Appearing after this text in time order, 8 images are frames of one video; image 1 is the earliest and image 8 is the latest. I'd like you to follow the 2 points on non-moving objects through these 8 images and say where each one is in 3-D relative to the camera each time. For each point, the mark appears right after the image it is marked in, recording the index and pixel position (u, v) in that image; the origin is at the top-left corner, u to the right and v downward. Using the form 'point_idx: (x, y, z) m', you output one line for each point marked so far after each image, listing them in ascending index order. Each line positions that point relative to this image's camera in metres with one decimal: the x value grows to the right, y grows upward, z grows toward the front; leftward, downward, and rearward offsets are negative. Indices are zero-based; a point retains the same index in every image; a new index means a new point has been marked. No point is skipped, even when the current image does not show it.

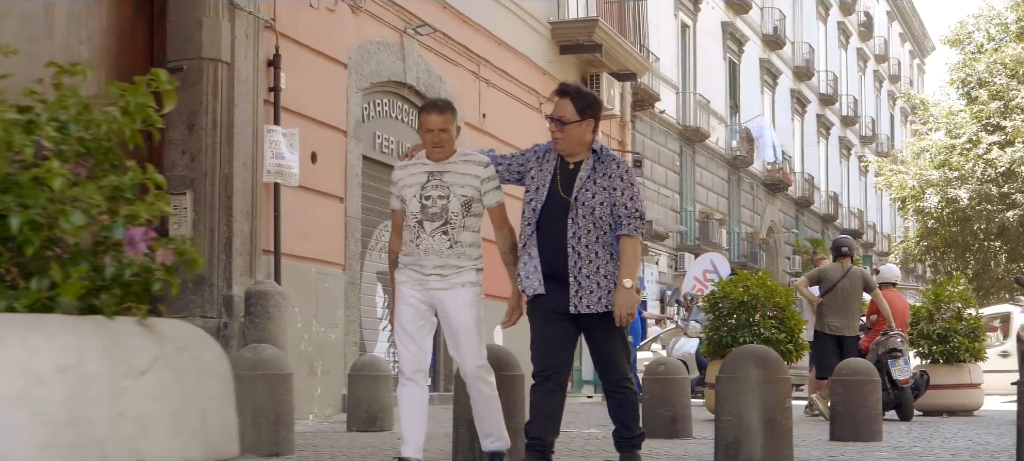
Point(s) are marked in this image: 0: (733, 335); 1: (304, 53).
0: (+2.1, -1.0, +12.4) m
1: (-1.9, +1.7, +12.2) m
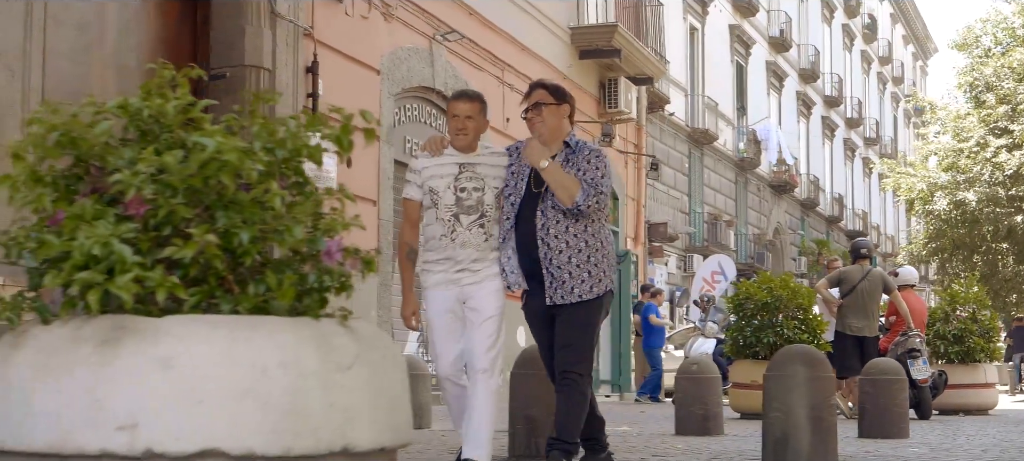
0: (+2.3, -1.0, +12.7) m
1: (-1.6, +1.6, +12.5) m
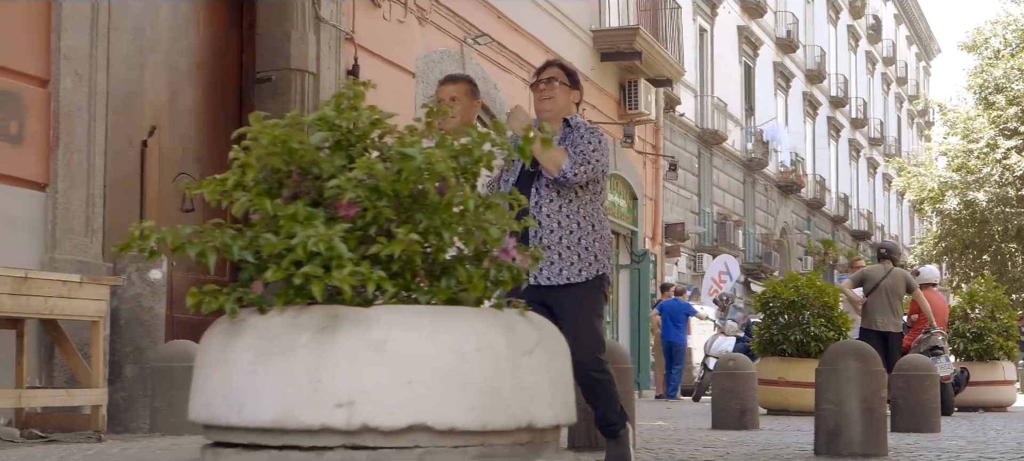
0: (+2.7, -1.0, +12.9) m
1: (-1.3, +1.6, +12.7) m
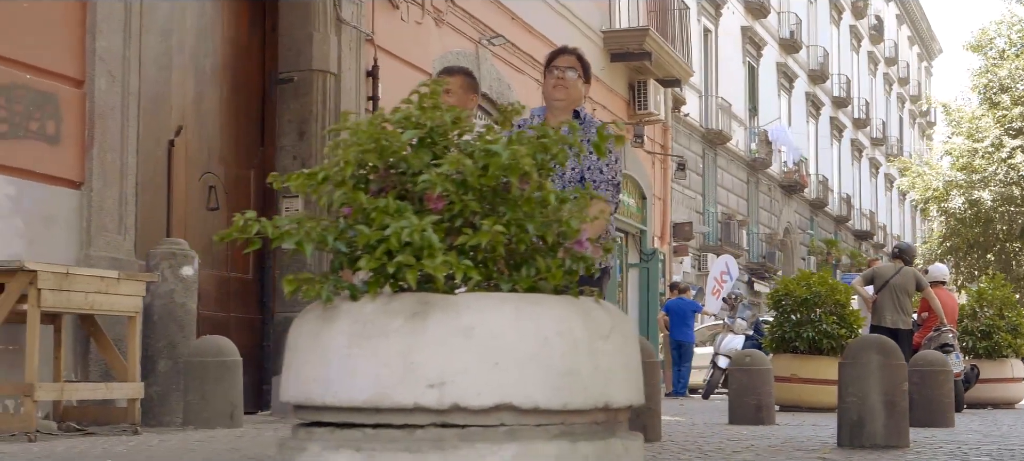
0: (+2.8, -1.0, +13.1) m
1: (-1.1, +1.6, +12.9) m
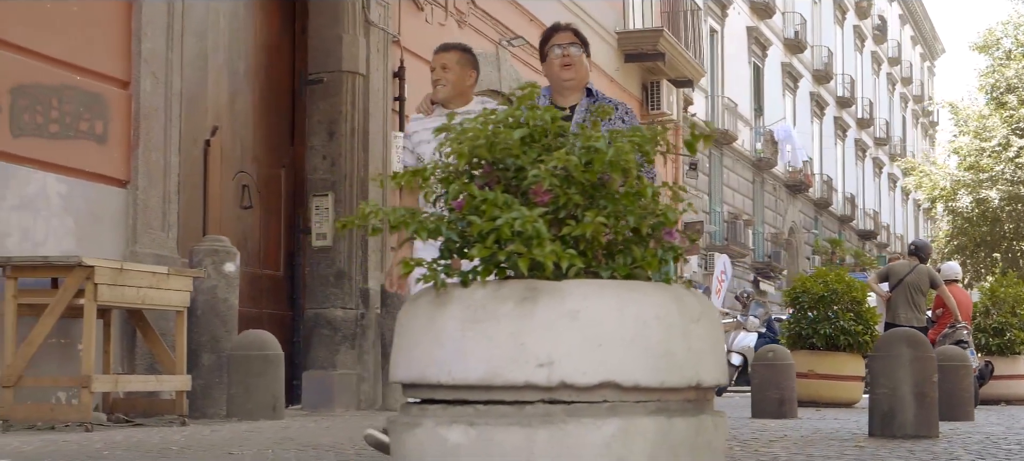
0: (+3.1, -1.0, +13.3) m
1: (-0.9, +1.7, +13.1) m
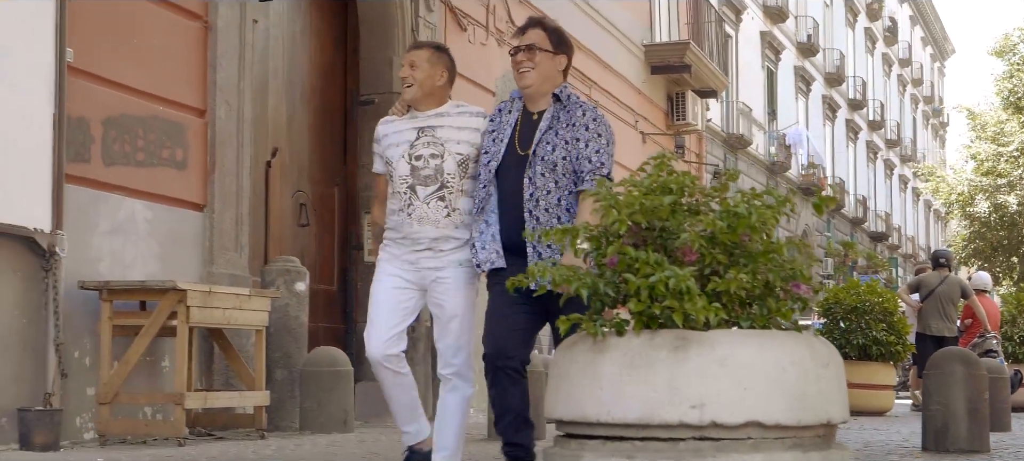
0: (+3.5, -1.1, +13.7) m
1: (-0.5, +1.5, +13.5) m
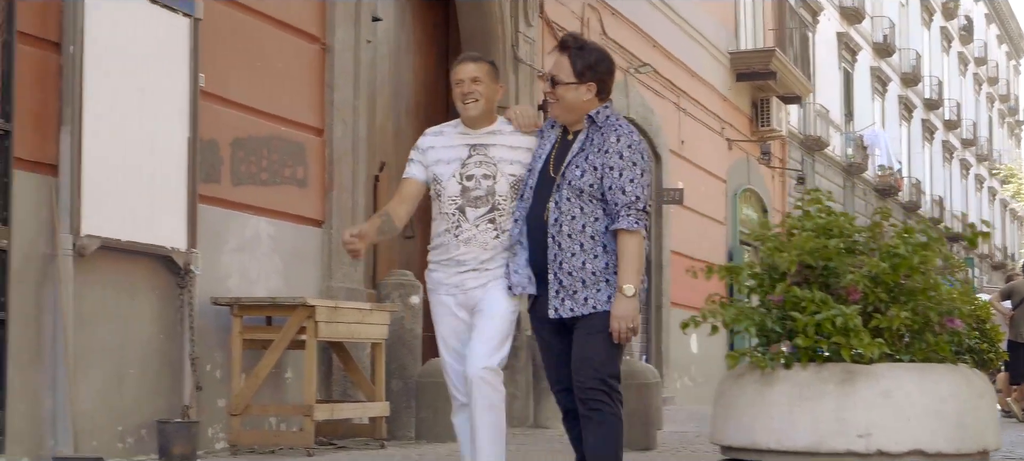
0: (+4.5, -1.2, +13.7) m
1: (+0.5, +1.4, +13.8) m
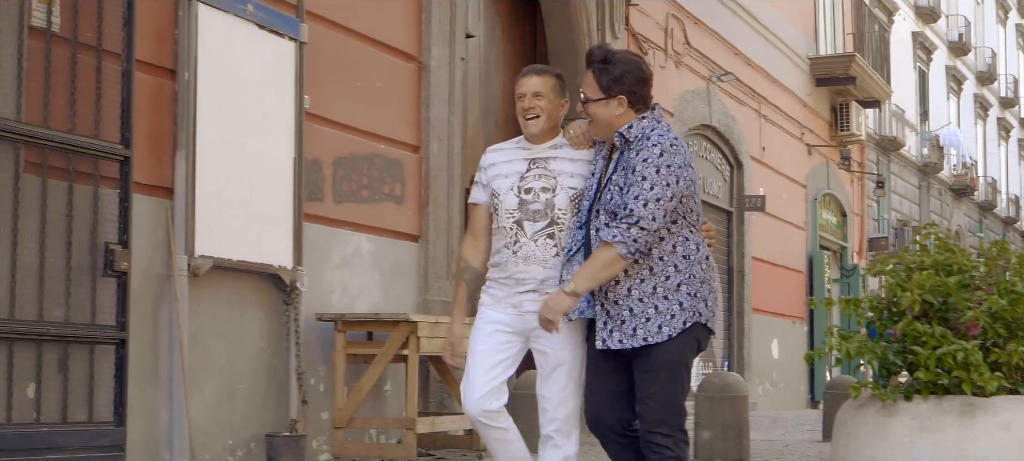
0: (+5.4, -1.3, +13.6) m
1: (+1.4, +1.3, +13.8) m
